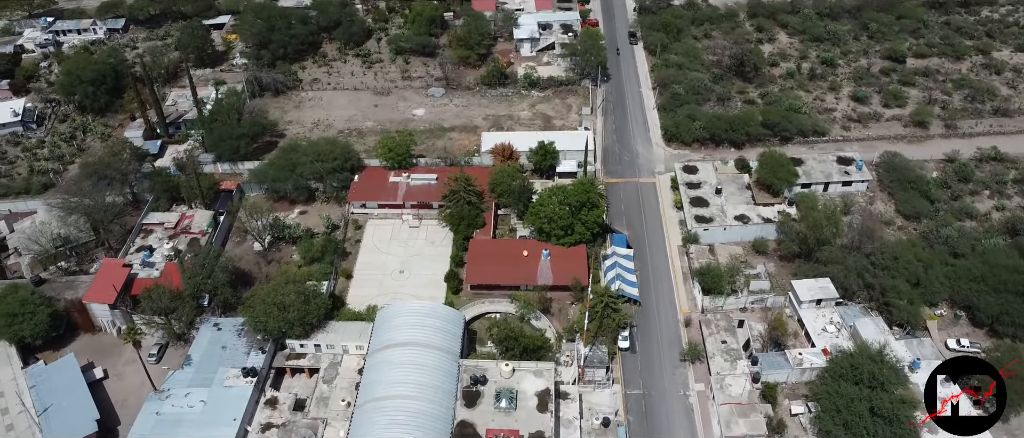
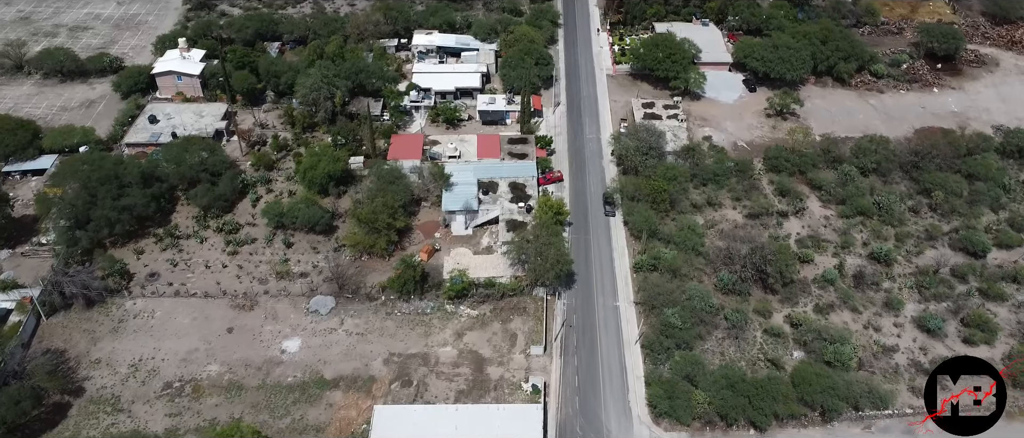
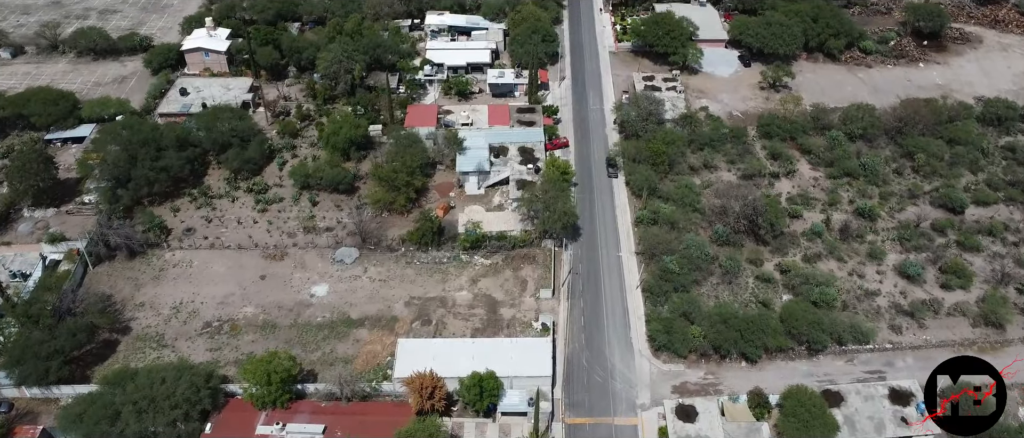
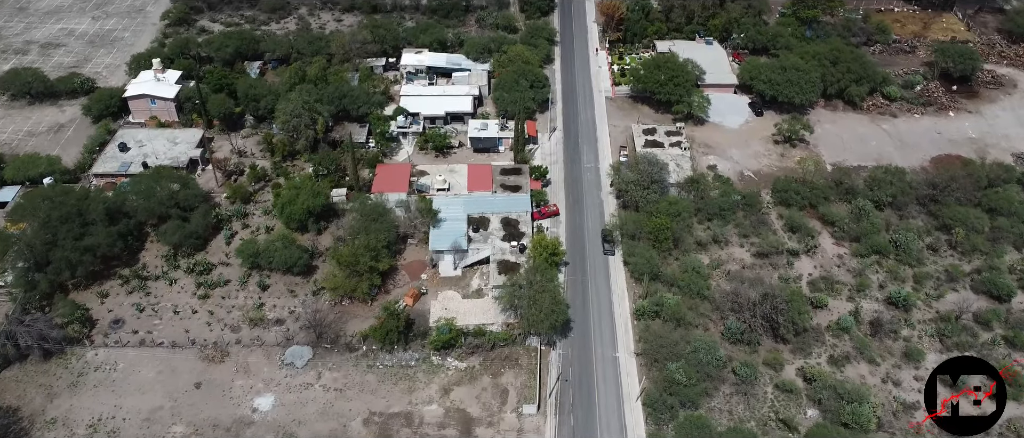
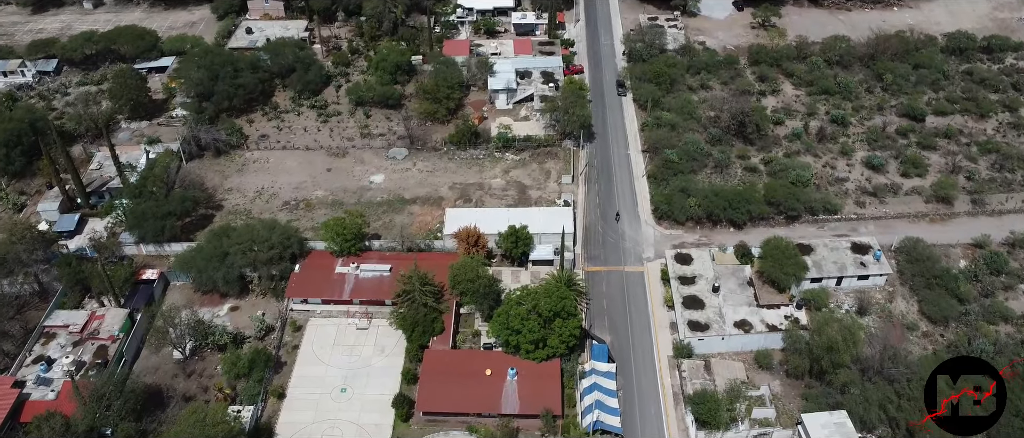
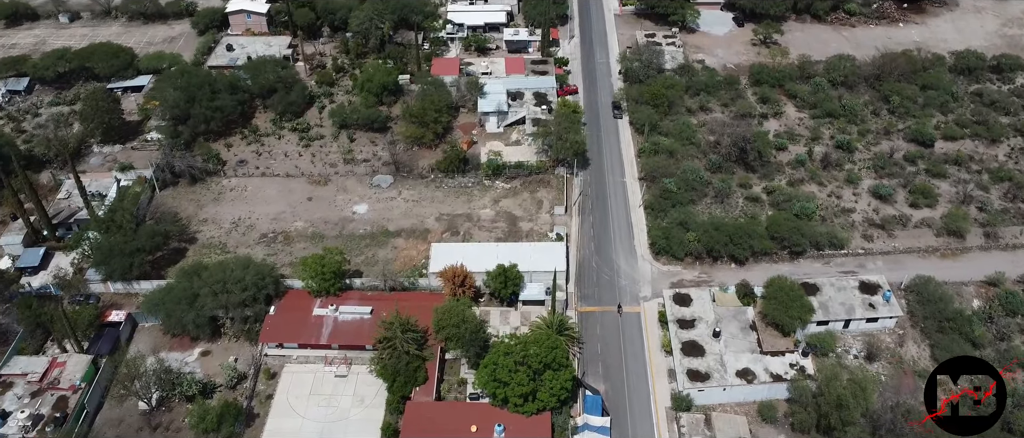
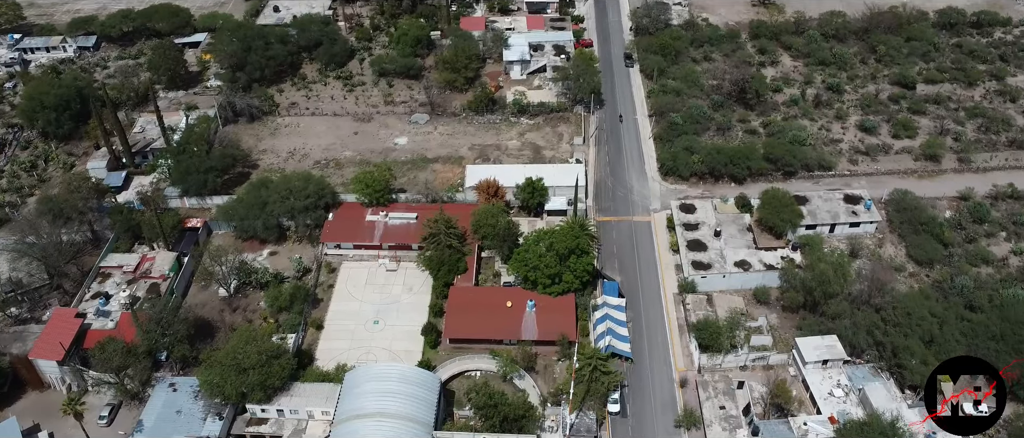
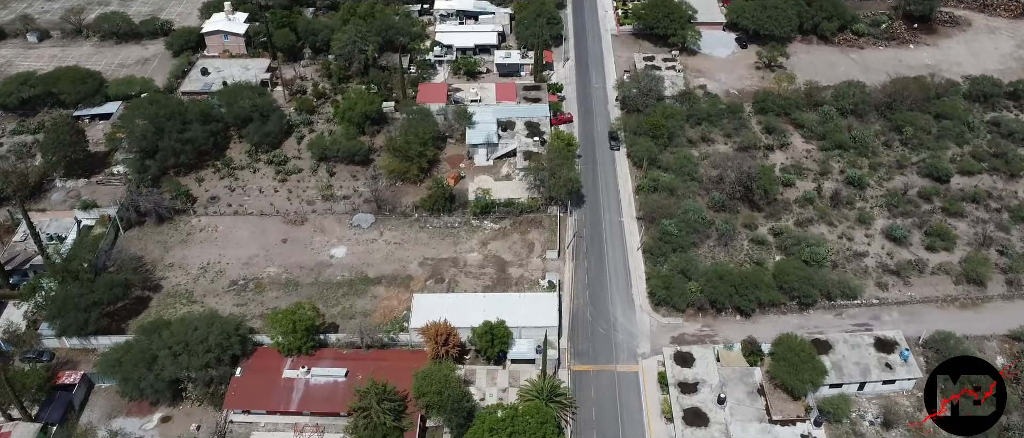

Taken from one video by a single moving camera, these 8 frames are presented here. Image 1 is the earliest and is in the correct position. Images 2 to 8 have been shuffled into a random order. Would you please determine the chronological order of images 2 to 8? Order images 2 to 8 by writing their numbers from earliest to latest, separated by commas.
7, 5, 6, 8, 3, 2, 4
